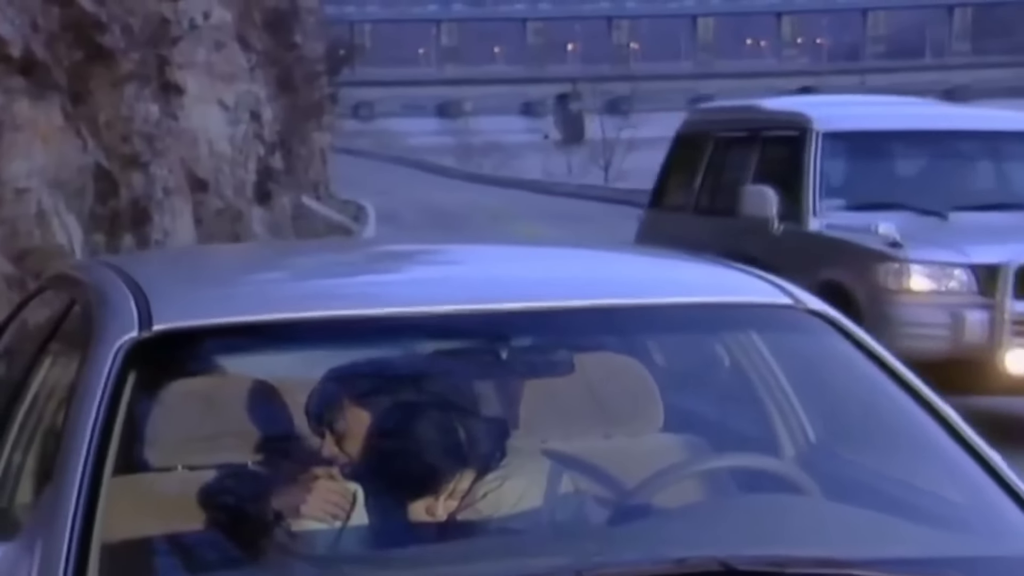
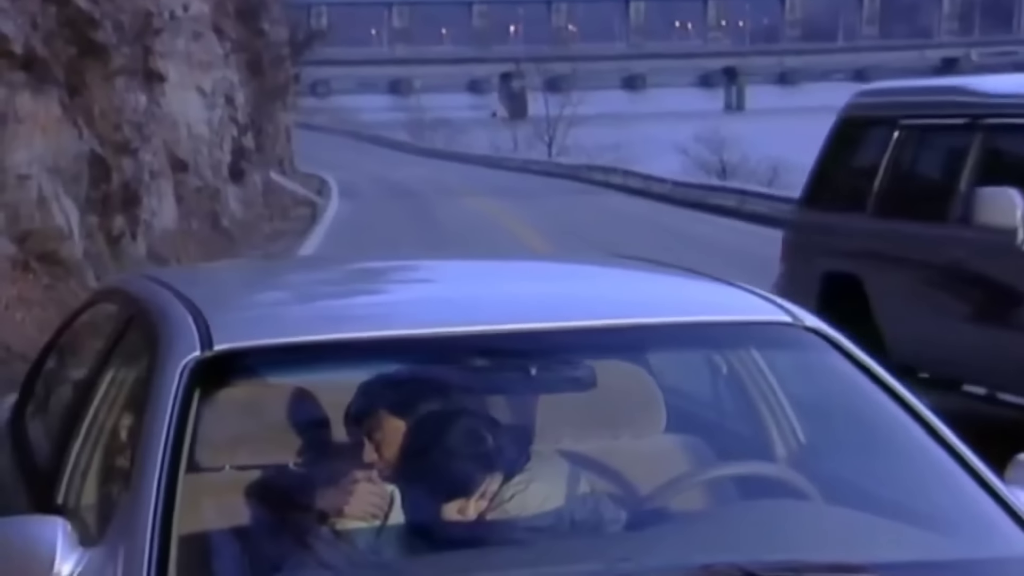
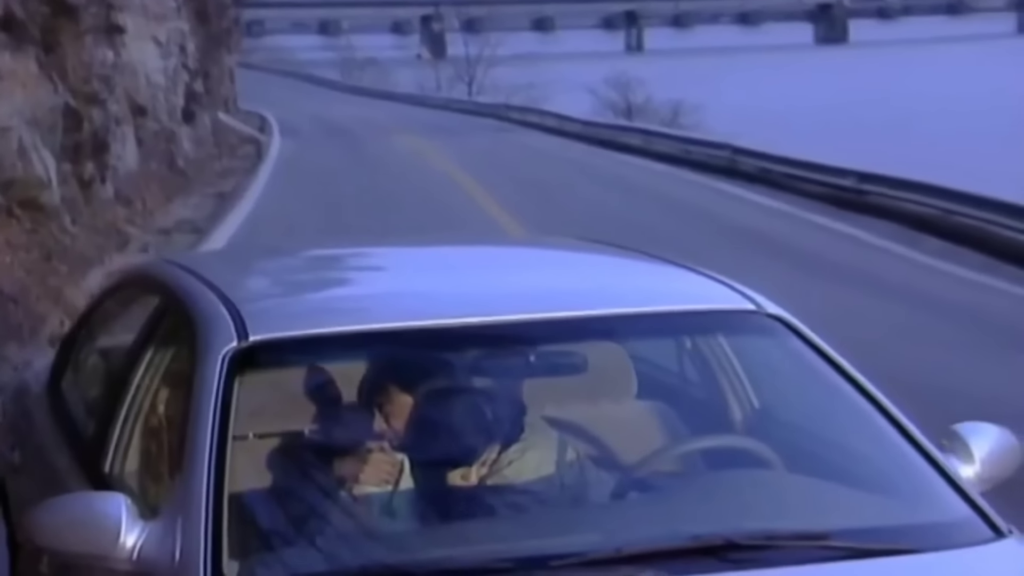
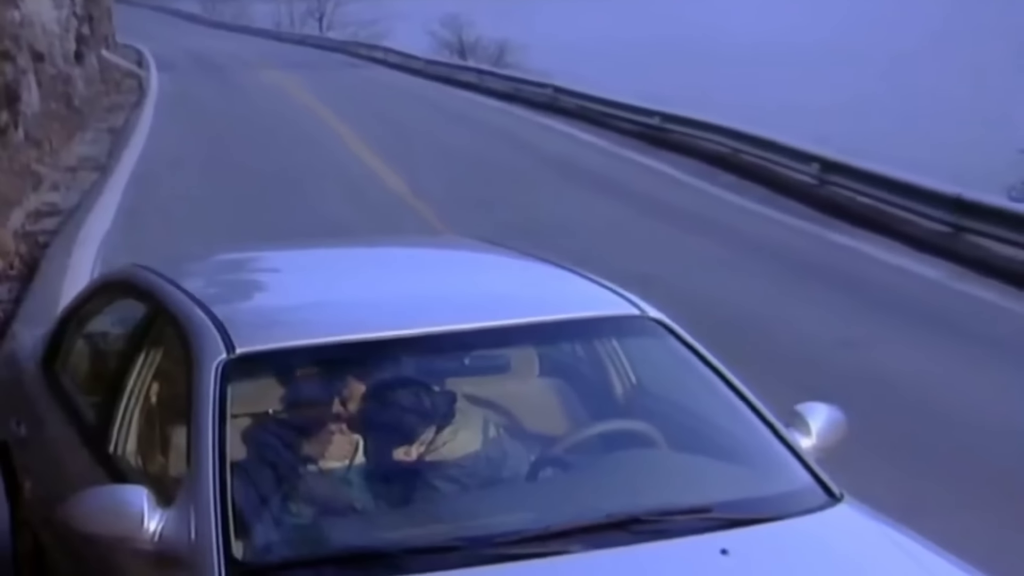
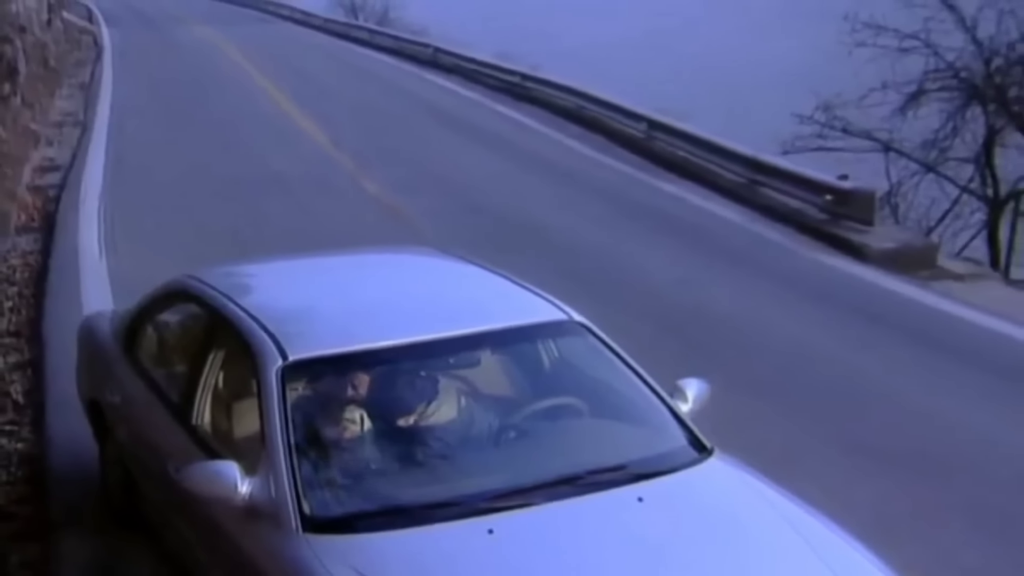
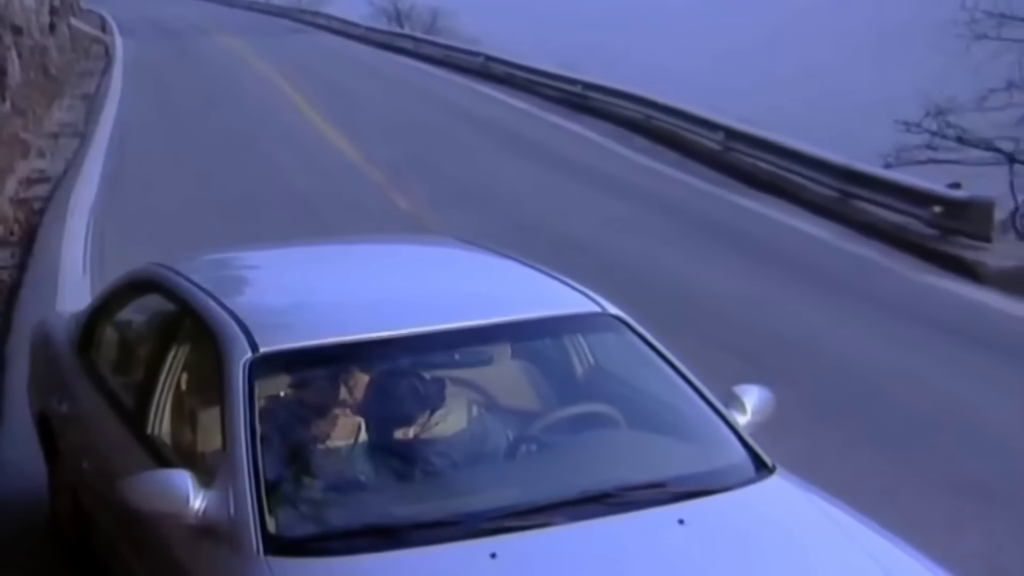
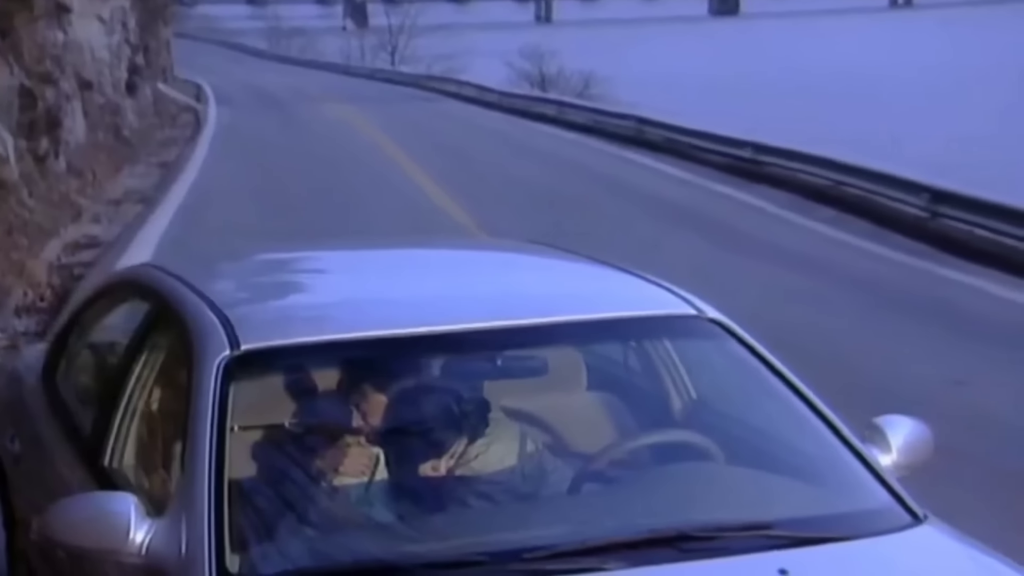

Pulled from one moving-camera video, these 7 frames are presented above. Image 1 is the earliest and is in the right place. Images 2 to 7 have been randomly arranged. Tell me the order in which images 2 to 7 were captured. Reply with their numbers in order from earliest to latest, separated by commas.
2, 3, 7, 4, 6, 5
